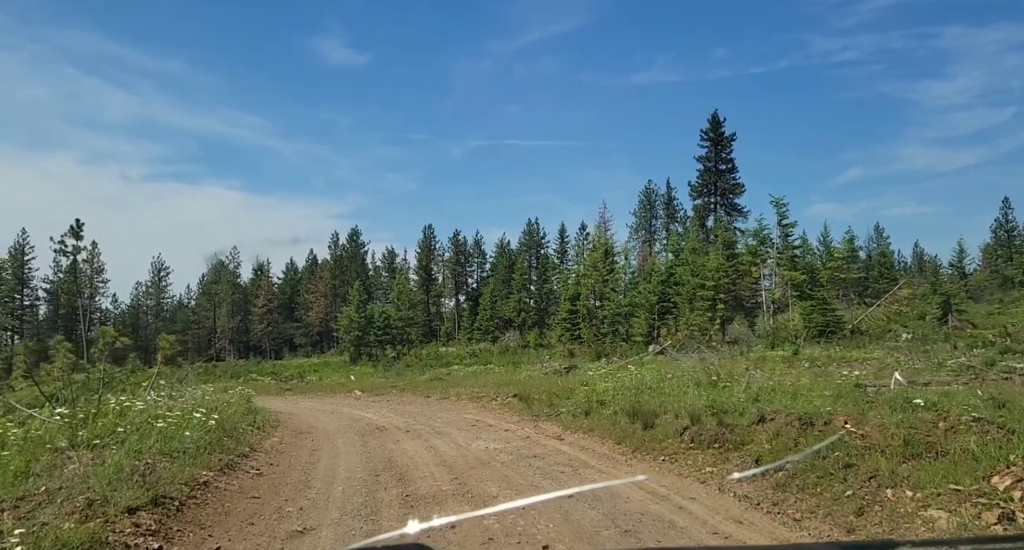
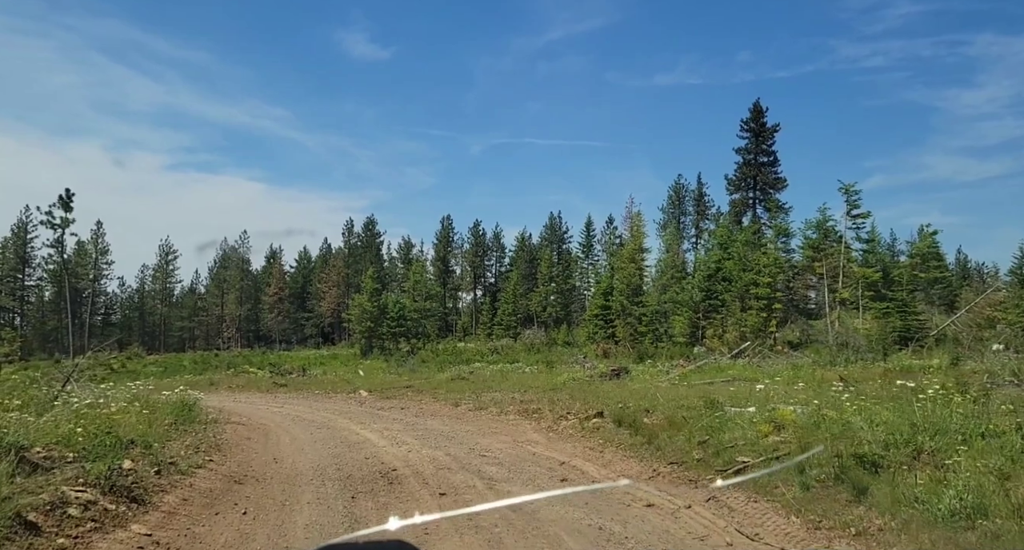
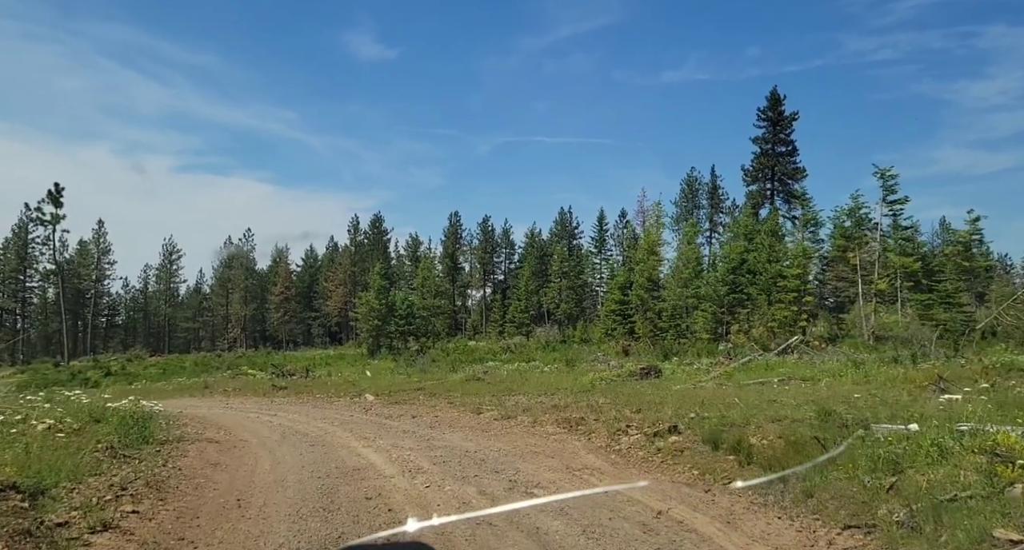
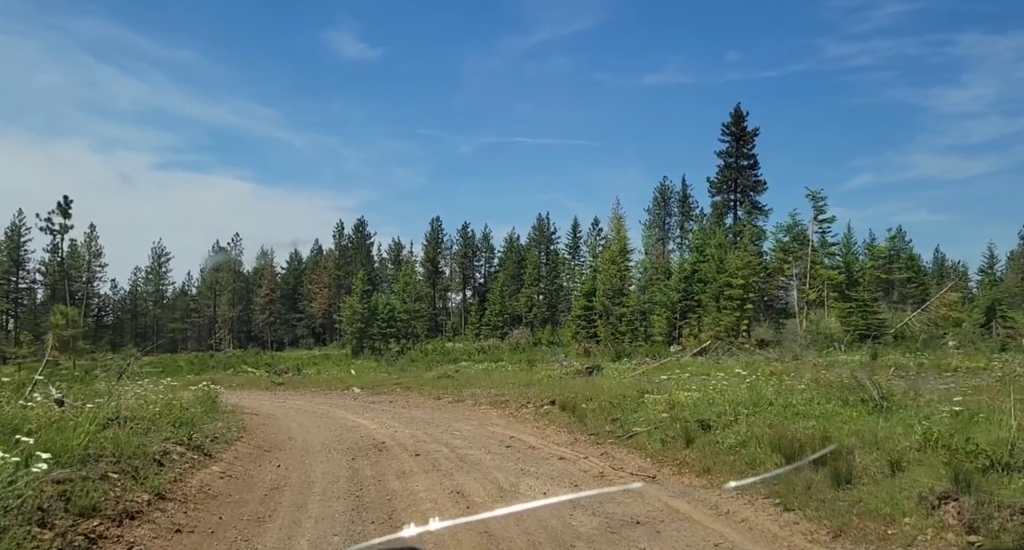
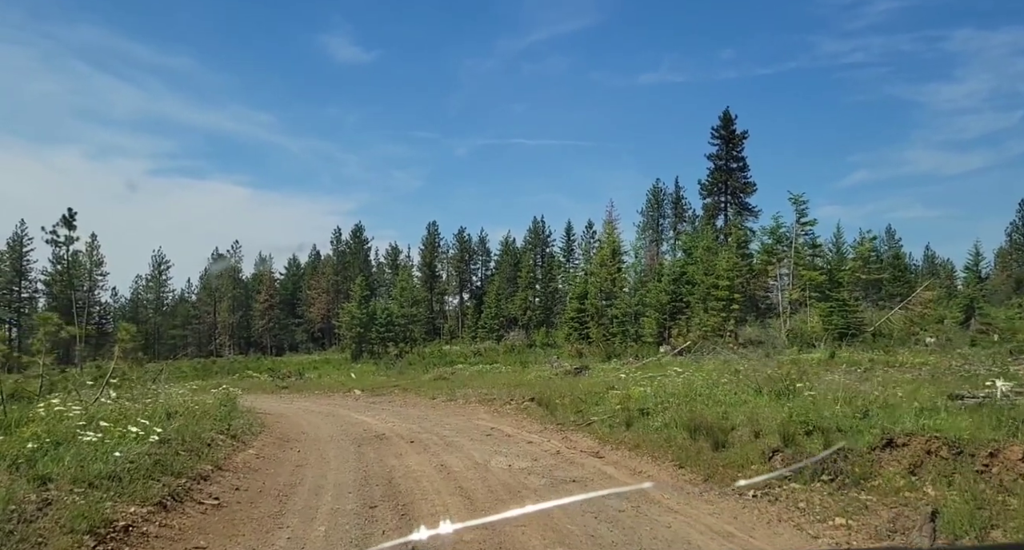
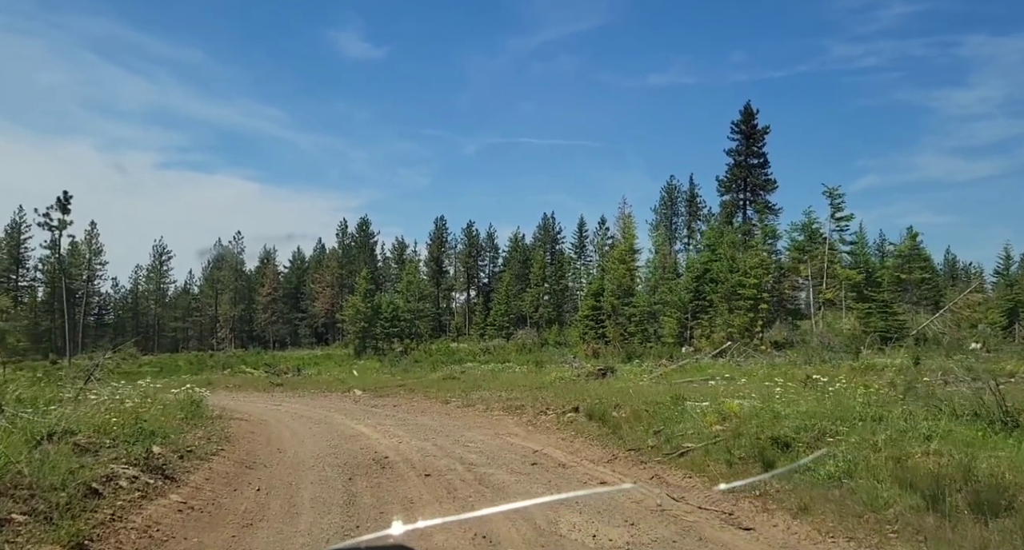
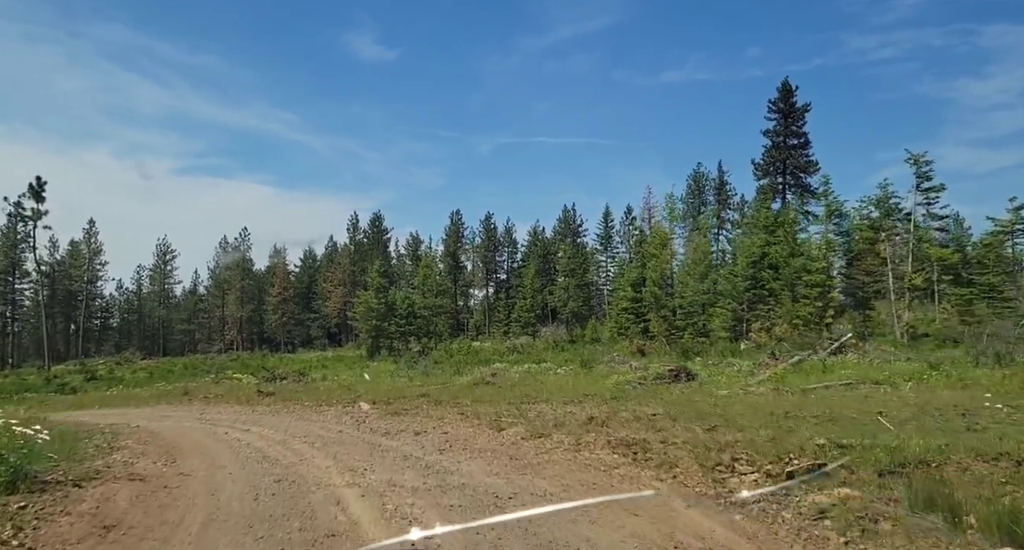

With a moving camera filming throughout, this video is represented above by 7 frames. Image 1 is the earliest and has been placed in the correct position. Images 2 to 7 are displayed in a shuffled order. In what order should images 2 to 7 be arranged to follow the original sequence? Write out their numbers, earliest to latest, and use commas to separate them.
5, 4, 6, 2, 3, 7
